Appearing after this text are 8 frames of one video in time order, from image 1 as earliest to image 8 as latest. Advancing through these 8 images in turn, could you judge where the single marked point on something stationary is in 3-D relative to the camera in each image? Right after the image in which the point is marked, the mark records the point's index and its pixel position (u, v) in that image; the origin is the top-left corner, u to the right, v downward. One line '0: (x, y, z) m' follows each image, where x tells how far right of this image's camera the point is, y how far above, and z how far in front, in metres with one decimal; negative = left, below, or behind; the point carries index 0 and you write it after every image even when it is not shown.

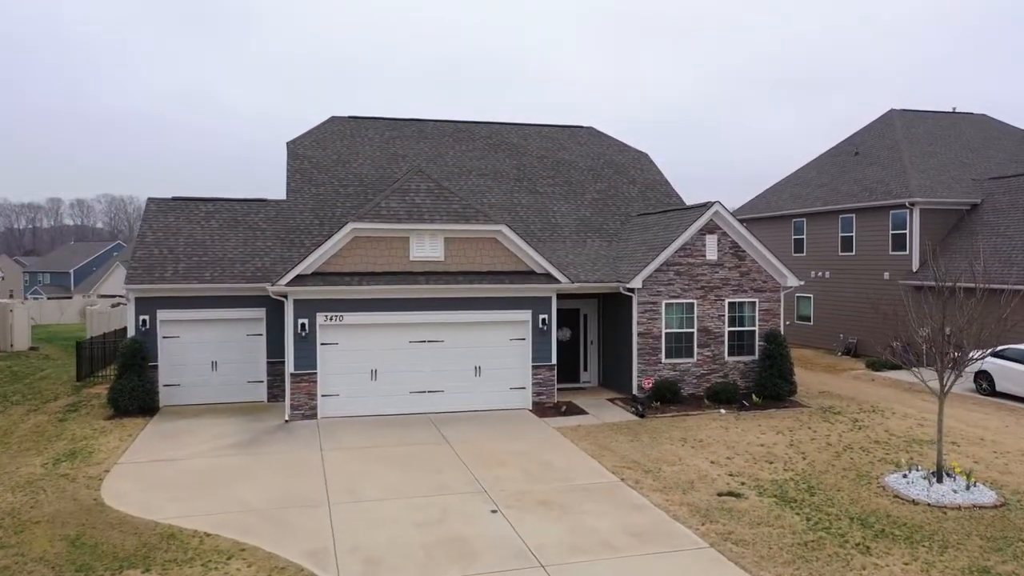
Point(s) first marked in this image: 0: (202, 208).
0: (-4.5, +1.2, +19.0) m
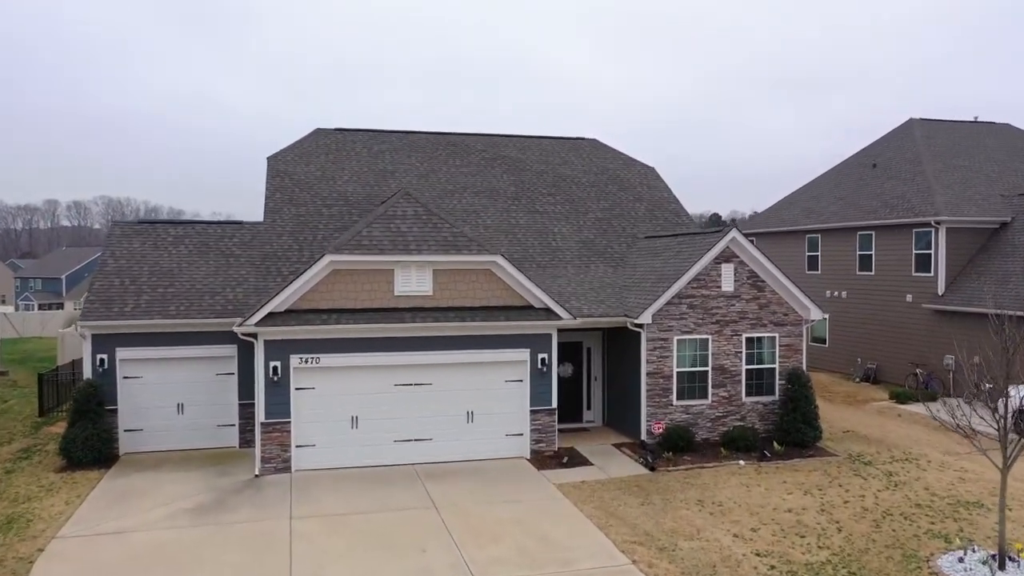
0: (-4.5, +0.8, +17.4) m
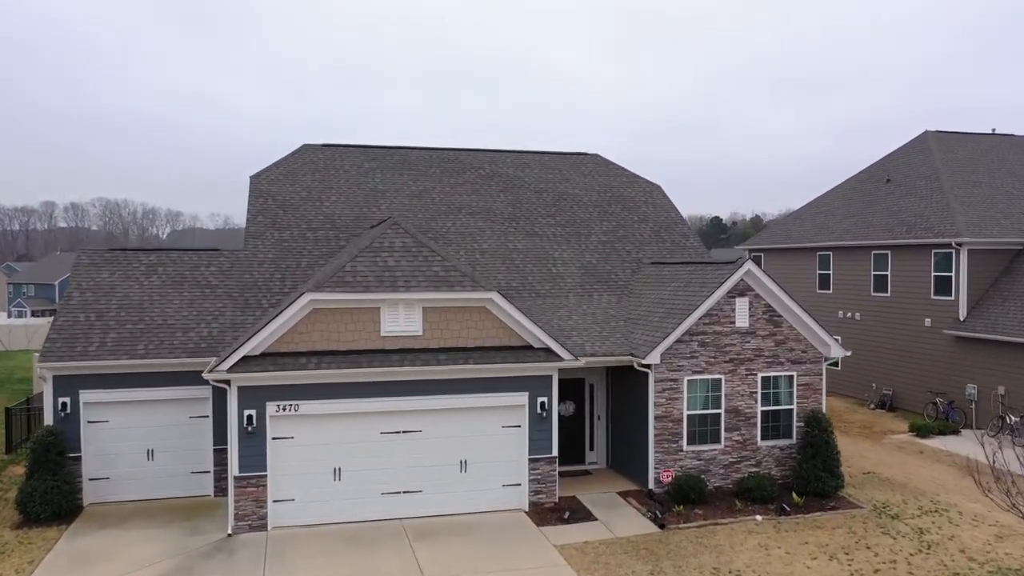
0: (-4.6, +0.4, +16.2) m
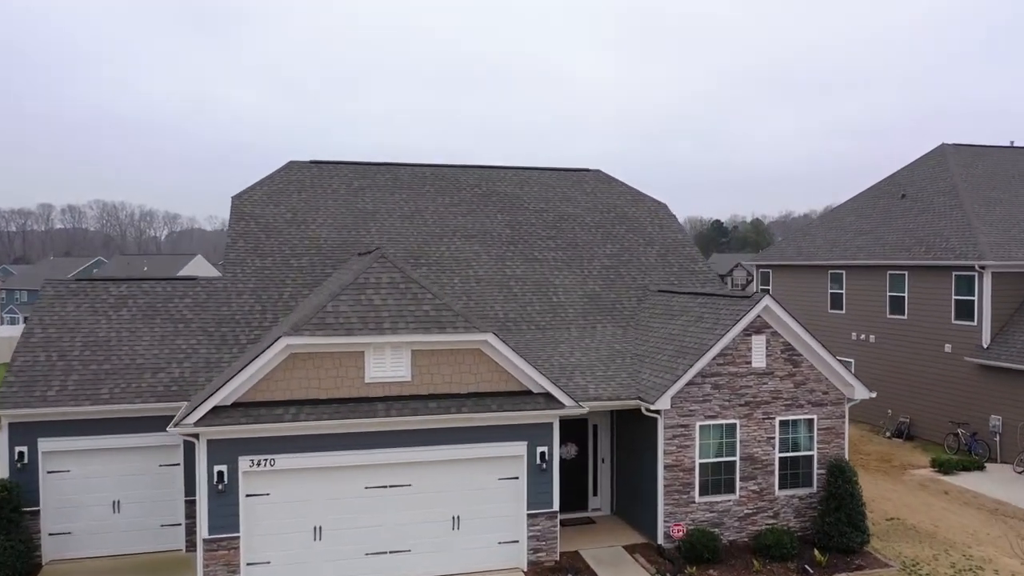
0: (-4.6, 0.0, +15.1) m
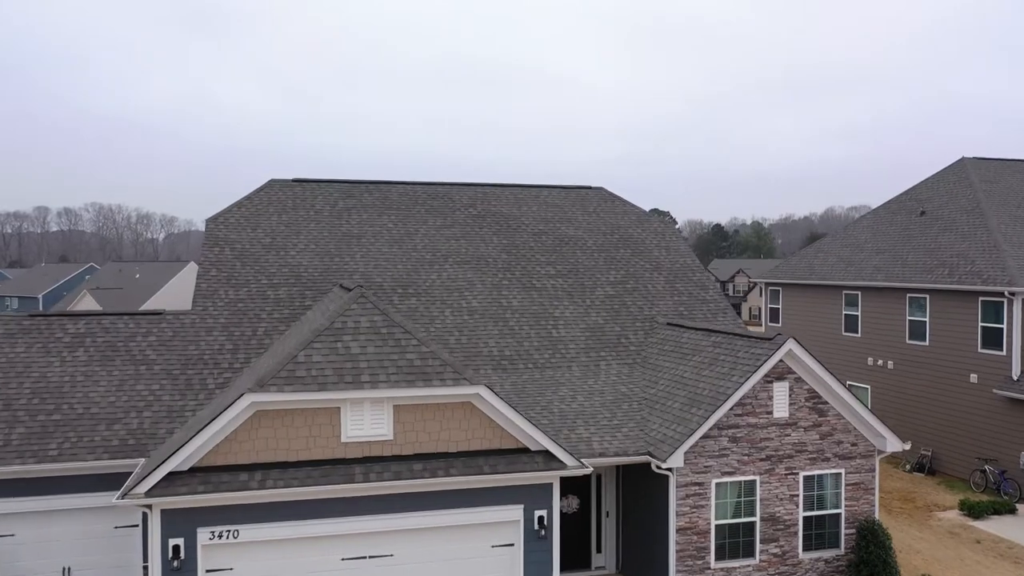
0: (-4.7, -0.4, +13.7) m
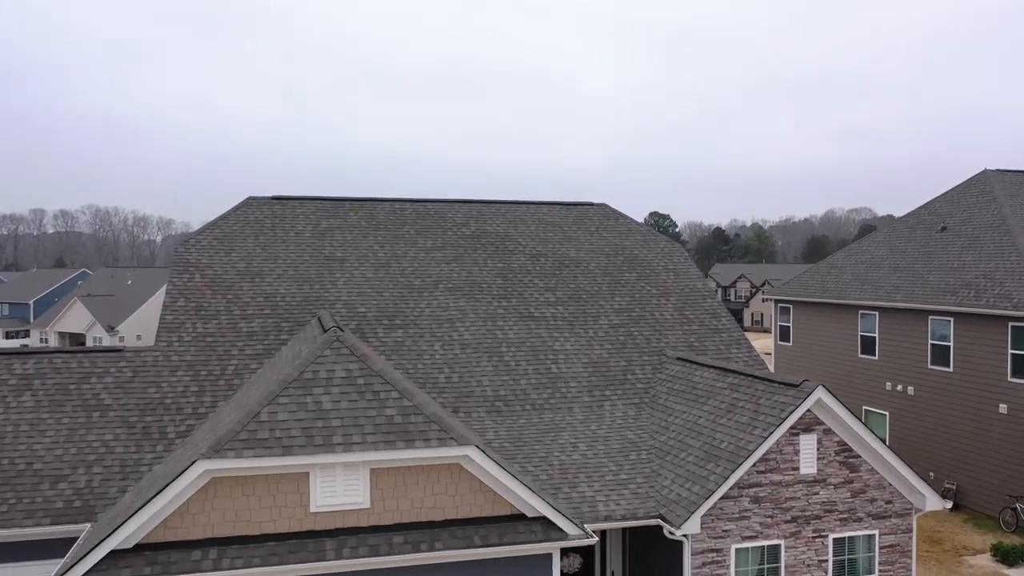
0: (-4.7, -0.8, +12.4) m
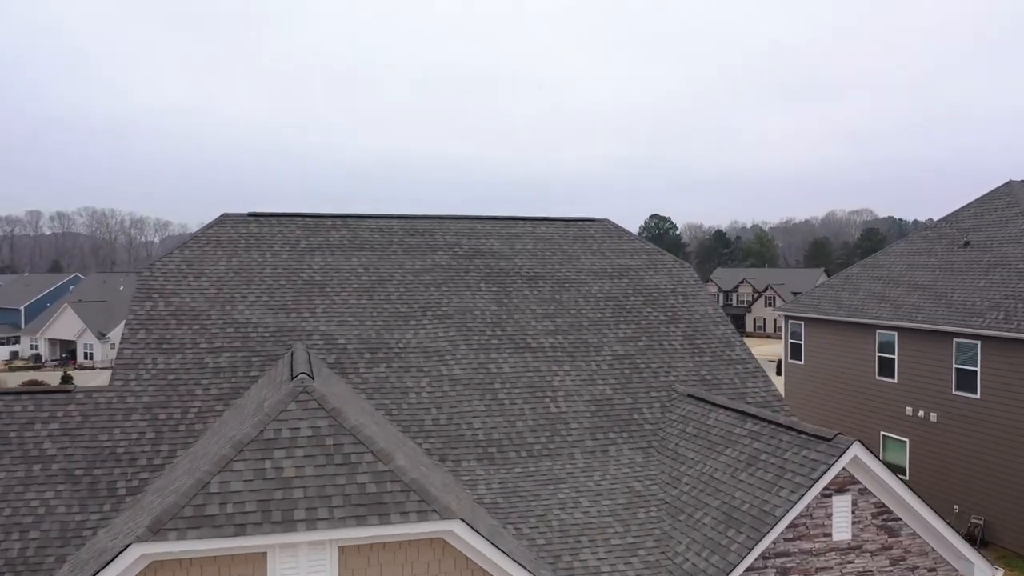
0: (-4.8, -1.1, +11.1) m
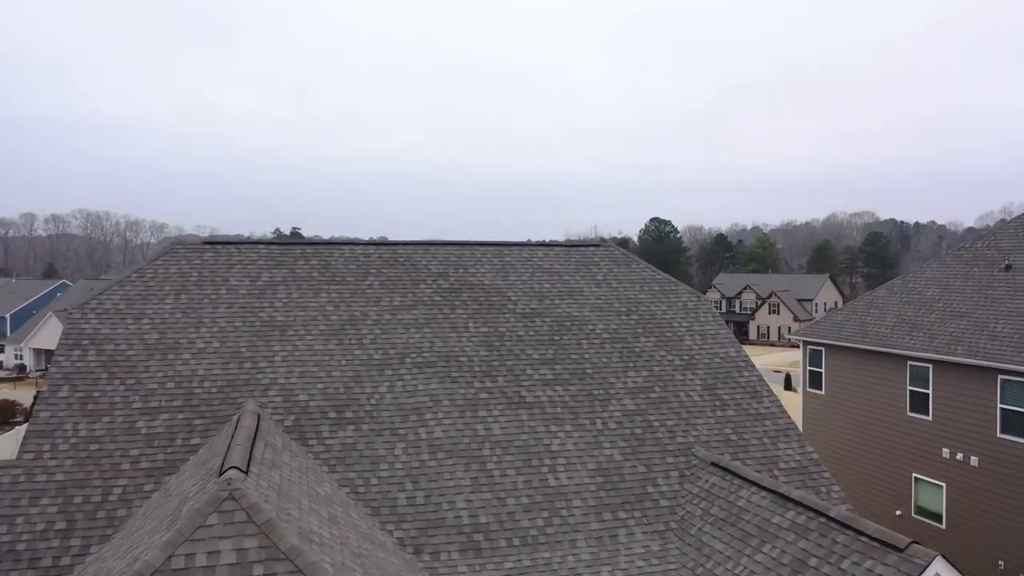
0: (-4.8, -1.5, +9.0) m
